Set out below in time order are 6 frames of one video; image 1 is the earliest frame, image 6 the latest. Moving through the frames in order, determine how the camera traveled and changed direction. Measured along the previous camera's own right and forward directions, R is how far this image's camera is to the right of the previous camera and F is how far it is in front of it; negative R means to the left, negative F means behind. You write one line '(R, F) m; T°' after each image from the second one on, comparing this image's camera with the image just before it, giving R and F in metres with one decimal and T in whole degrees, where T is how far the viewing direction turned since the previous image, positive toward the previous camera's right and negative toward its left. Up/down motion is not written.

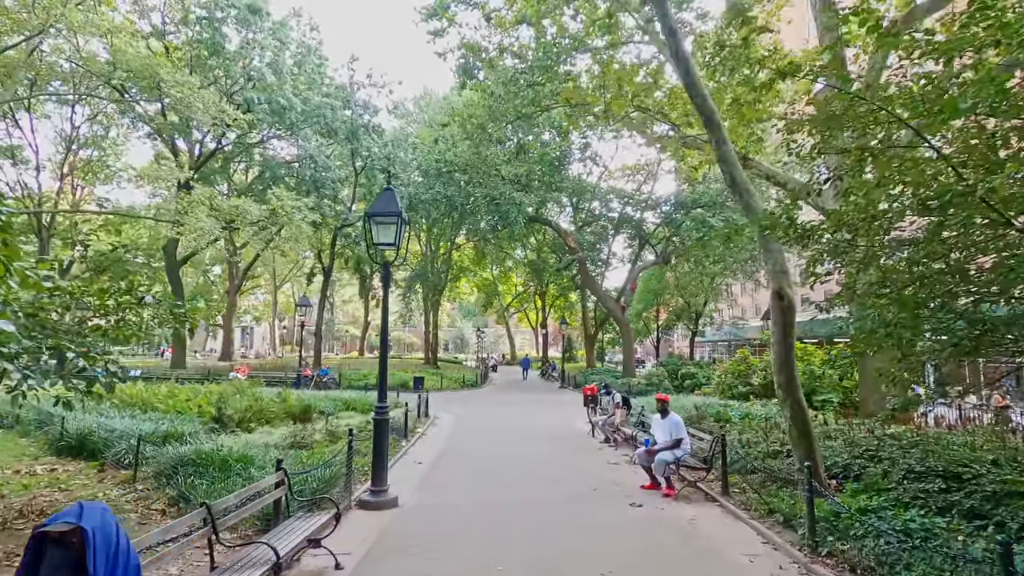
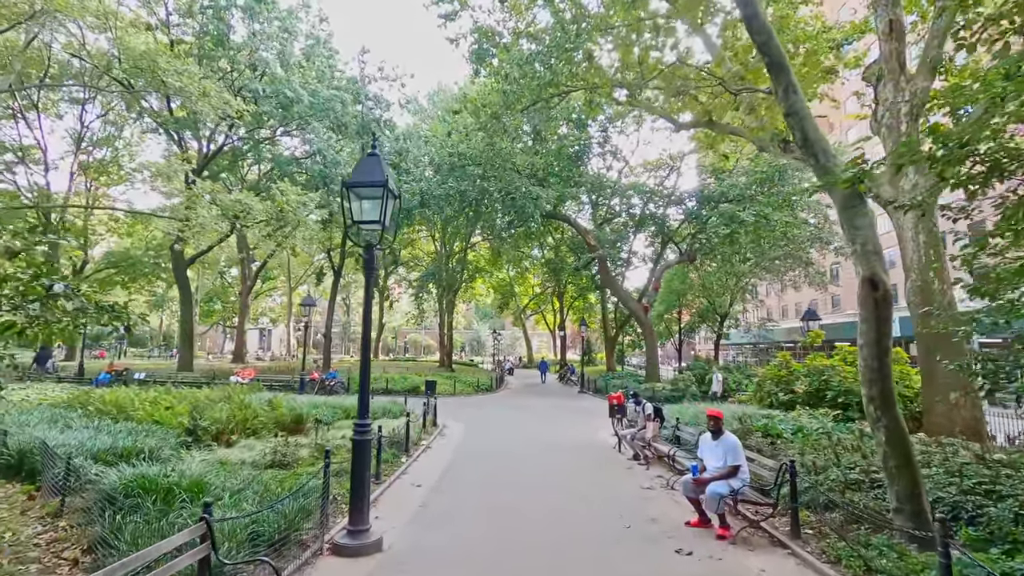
(0.0, +1.2) m; -2°
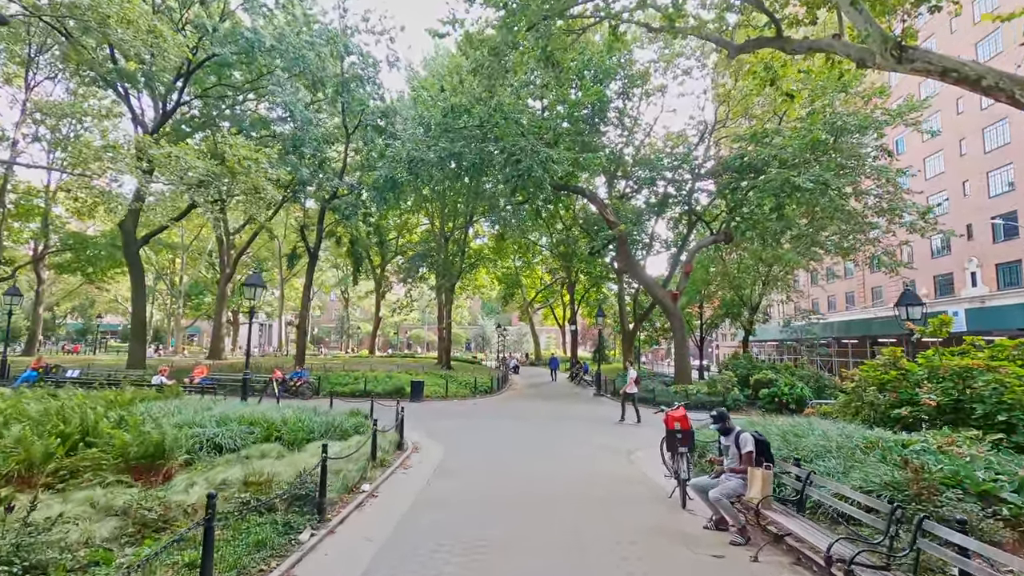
(+0.1, +3.6) m; -1°
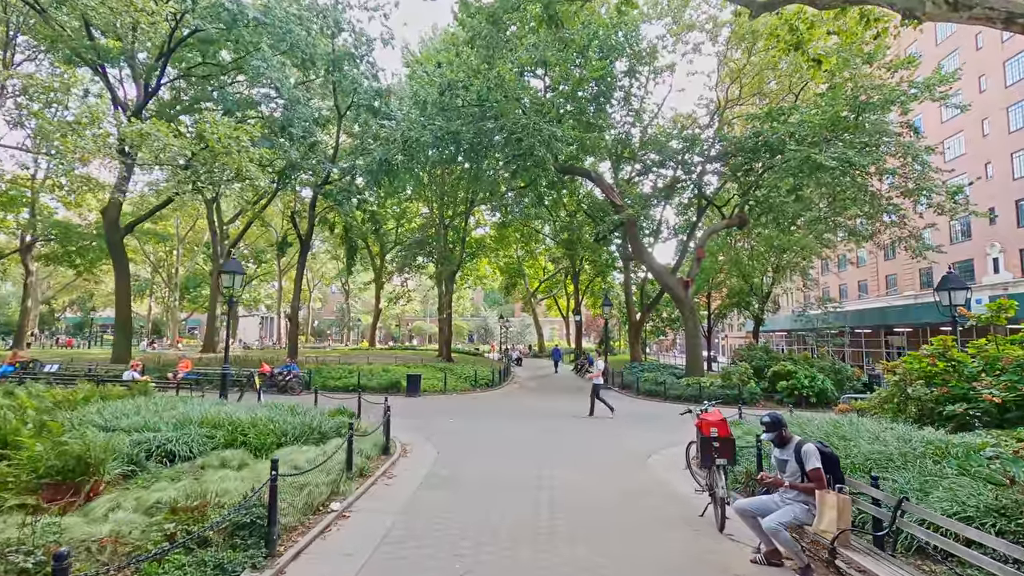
(0.0, +1.0) m; 0°
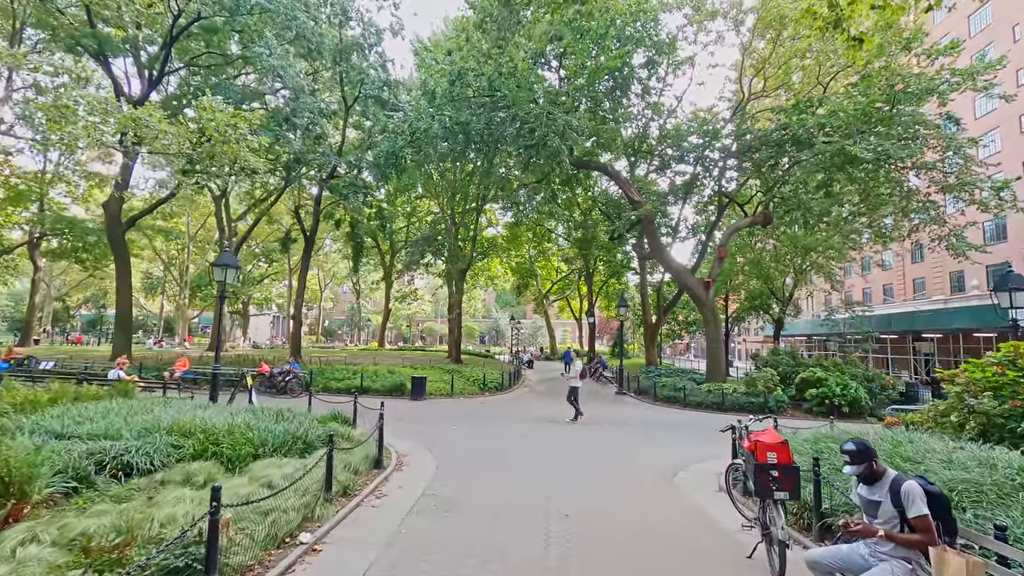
(0.0, +0.9) m; -1°
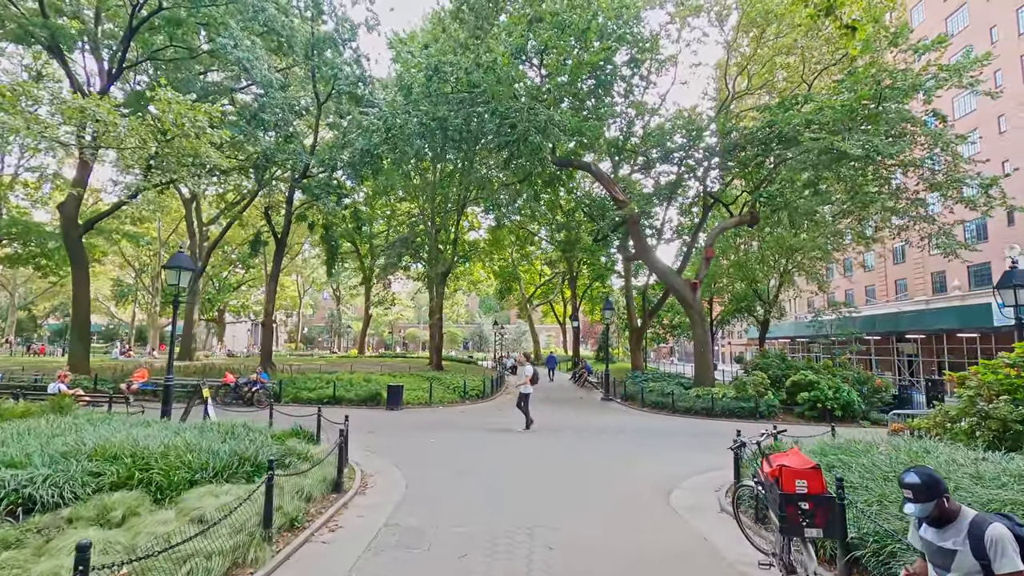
(+0.1, +0.7) m; +2°
